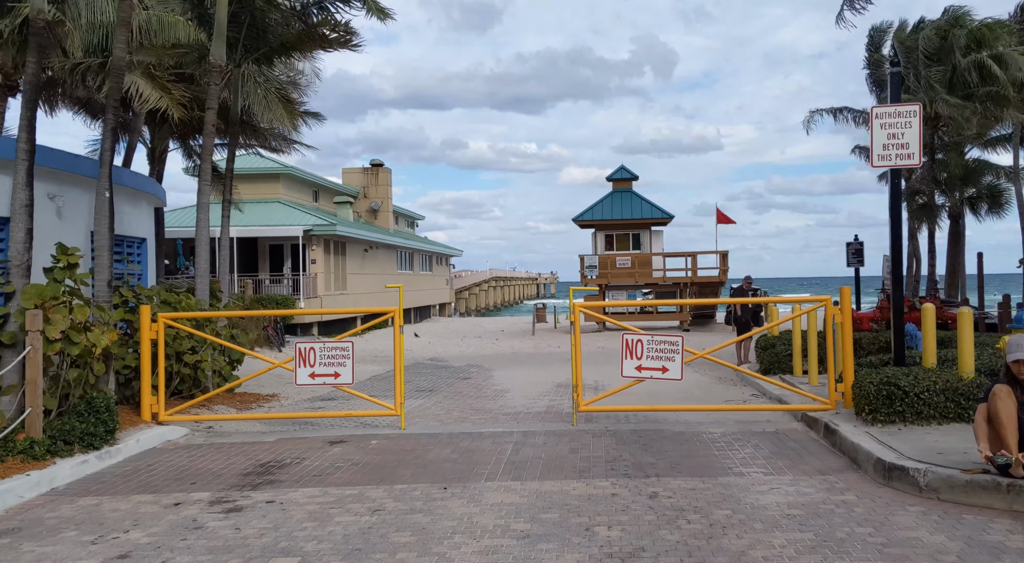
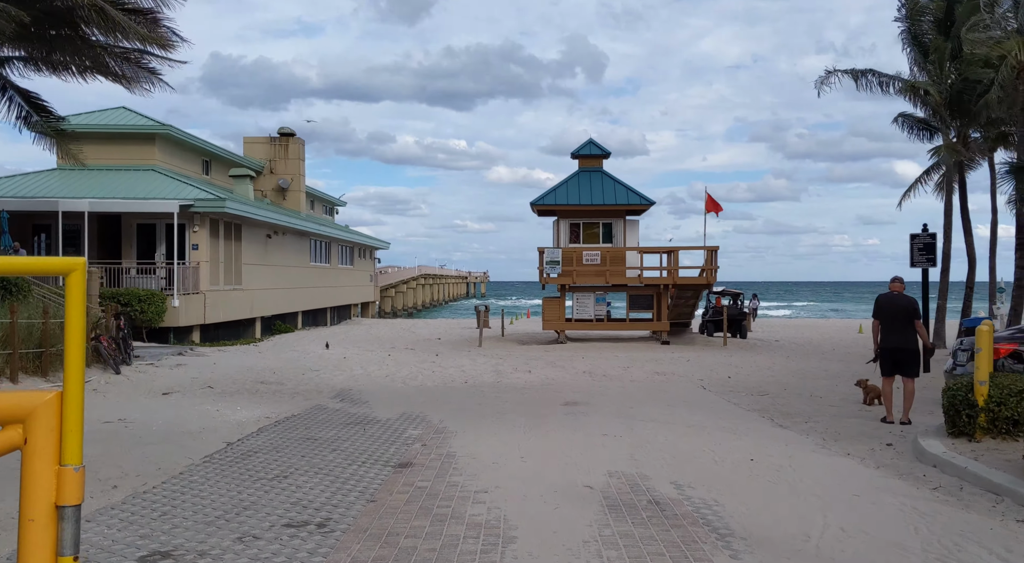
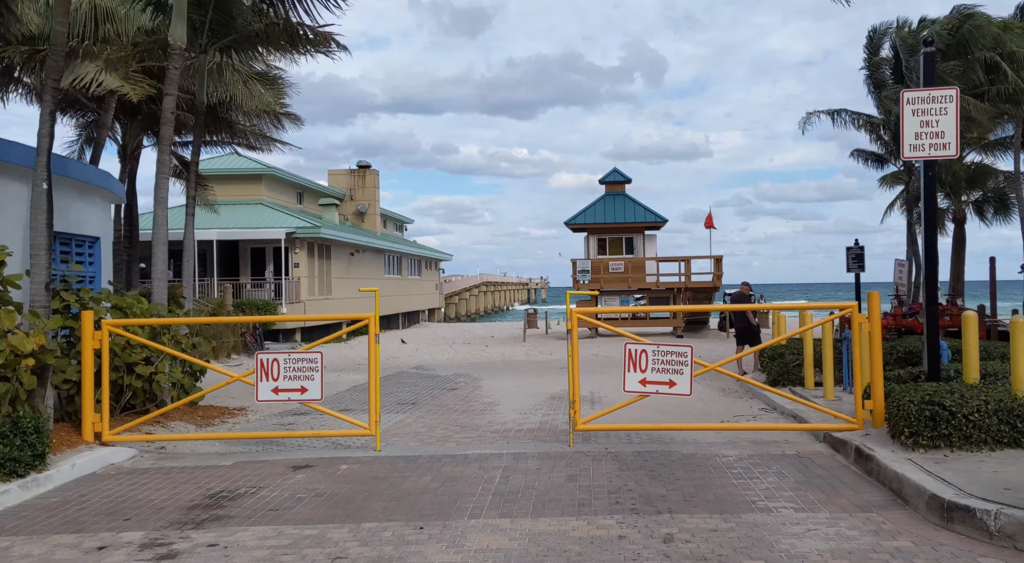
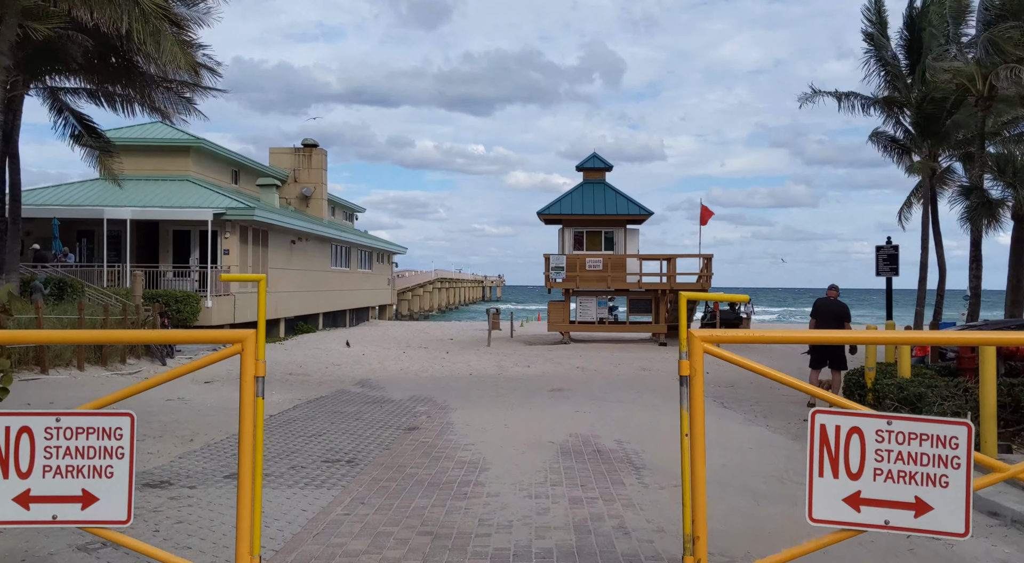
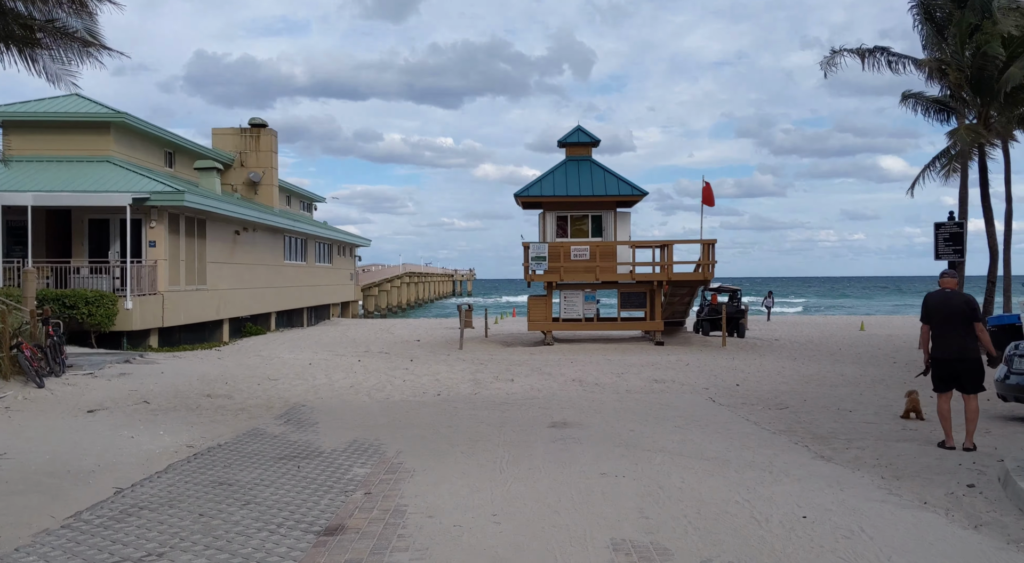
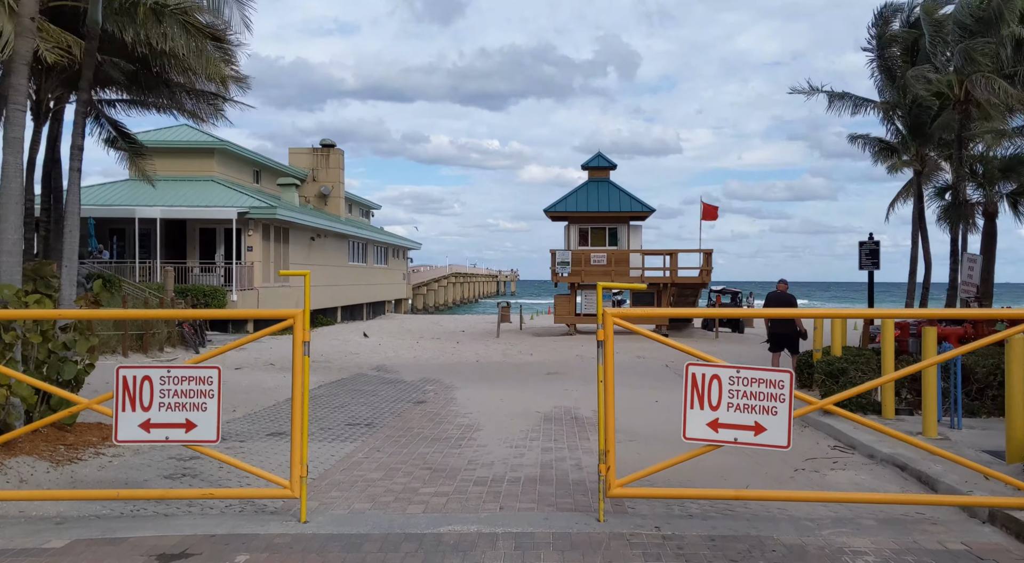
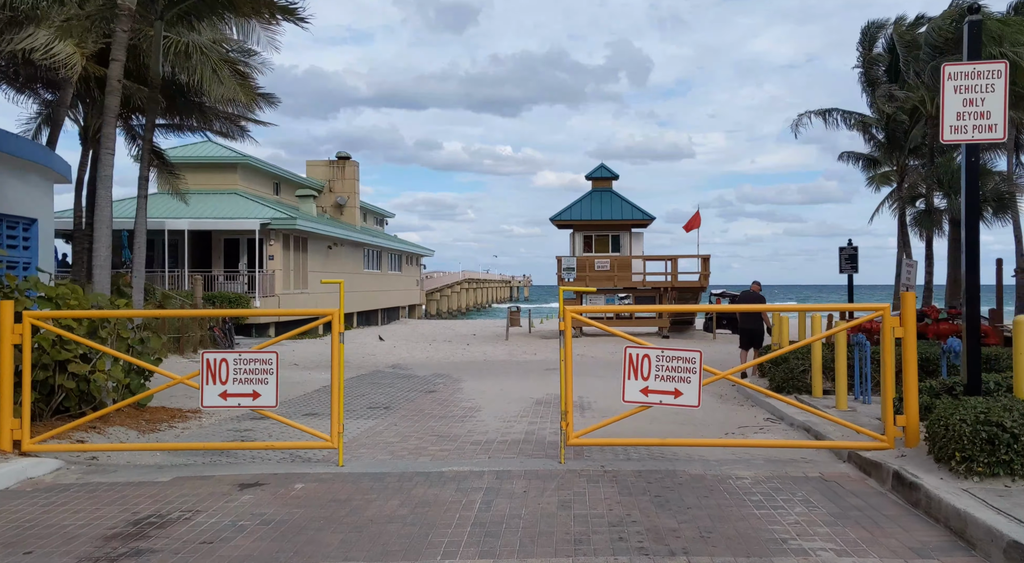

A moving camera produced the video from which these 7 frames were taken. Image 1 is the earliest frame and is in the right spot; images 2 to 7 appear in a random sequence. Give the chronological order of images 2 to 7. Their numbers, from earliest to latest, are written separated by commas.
3, 7, 6, 4, 2, 5
